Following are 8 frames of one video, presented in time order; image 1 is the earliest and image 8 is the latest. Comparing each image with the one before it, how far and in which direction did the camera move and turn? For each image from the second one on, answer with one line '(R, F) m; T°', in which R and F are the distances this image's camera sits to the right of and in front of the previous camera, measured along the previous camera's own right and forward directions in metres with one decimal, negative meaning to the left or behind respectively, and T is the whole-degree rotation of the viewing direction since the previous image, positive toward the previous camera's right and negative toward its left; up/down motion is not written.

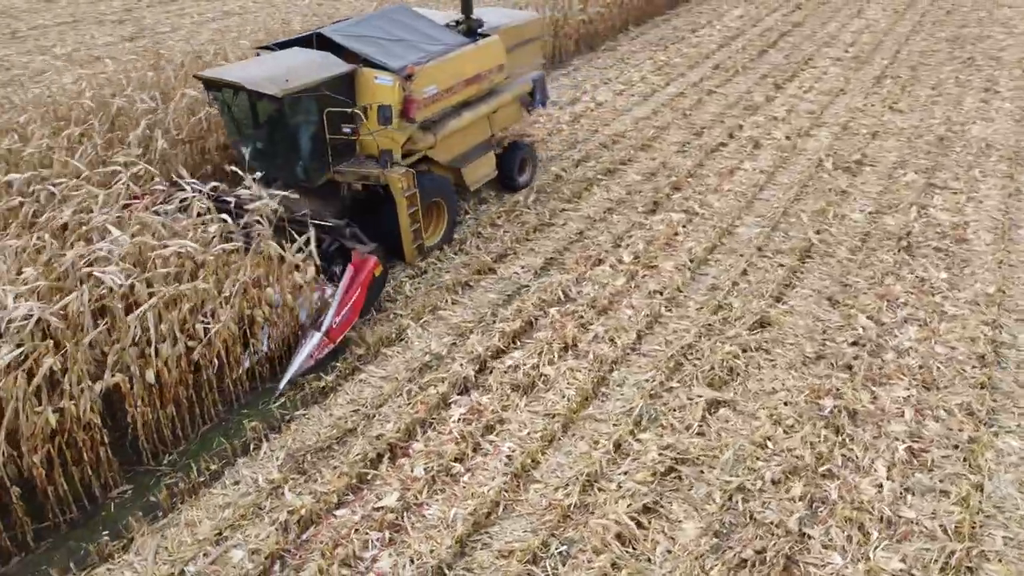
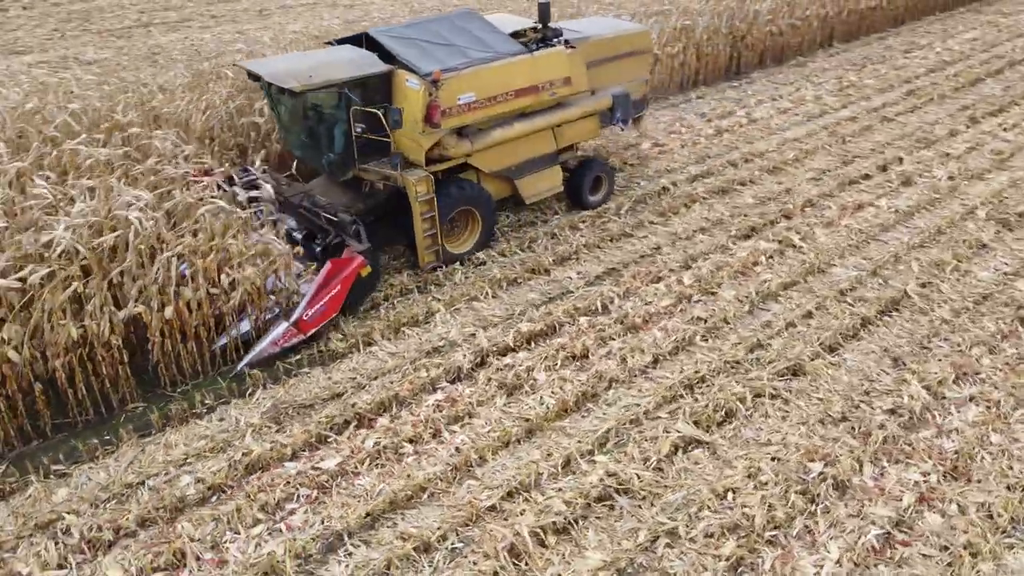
(+1.4, +0.2) m; -16°
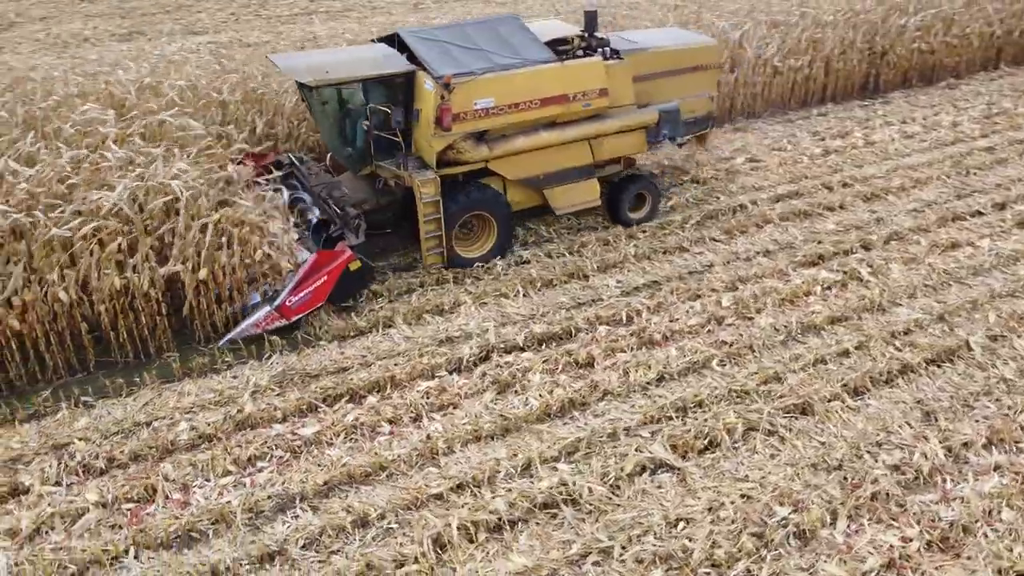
(+1.0, +0.1) m; -12°
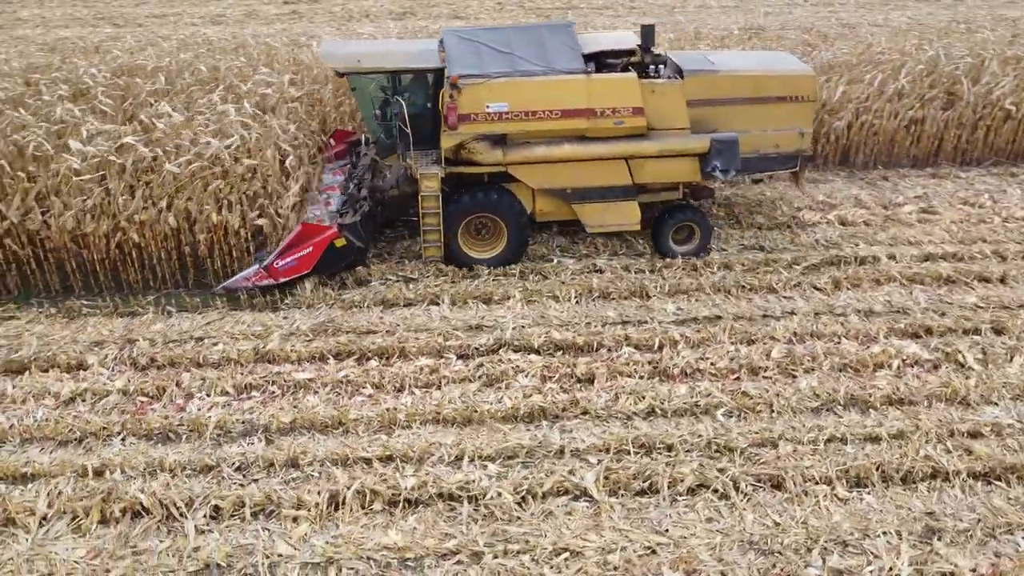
(+1.7, +0.2) m; -20°
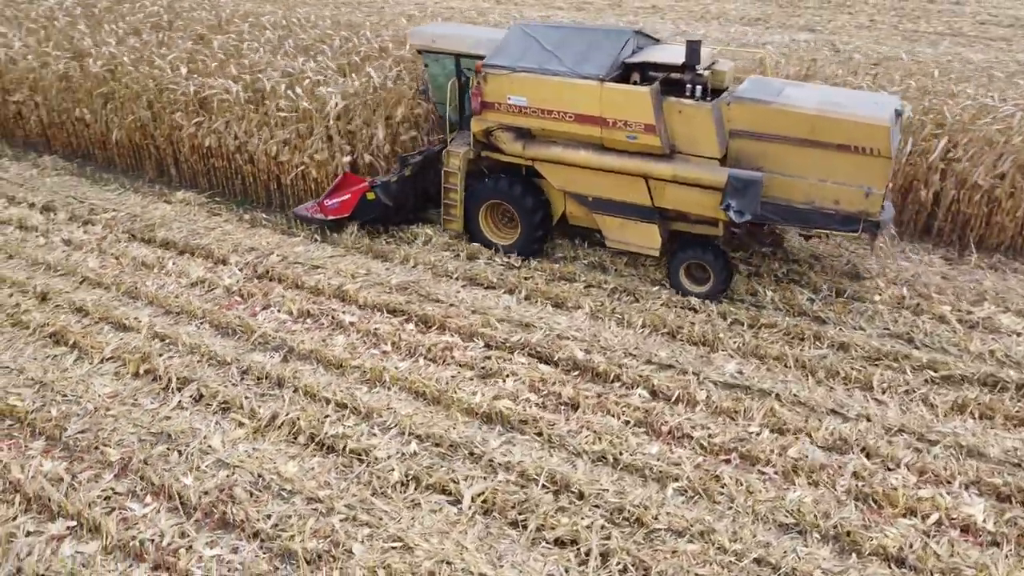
(+2.2, +0.6) m; -27°
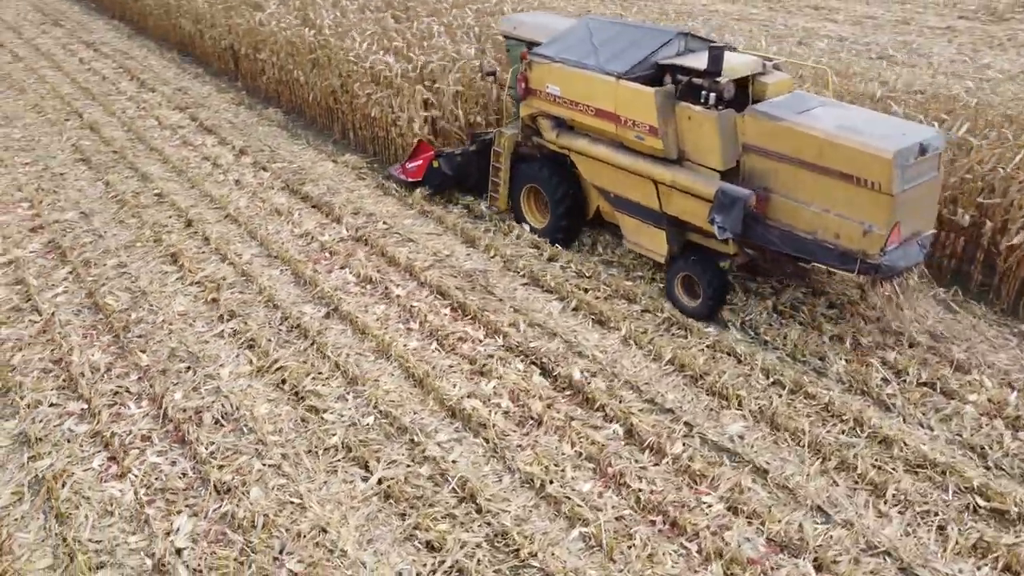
(+1.7, +0.4) m; -21°
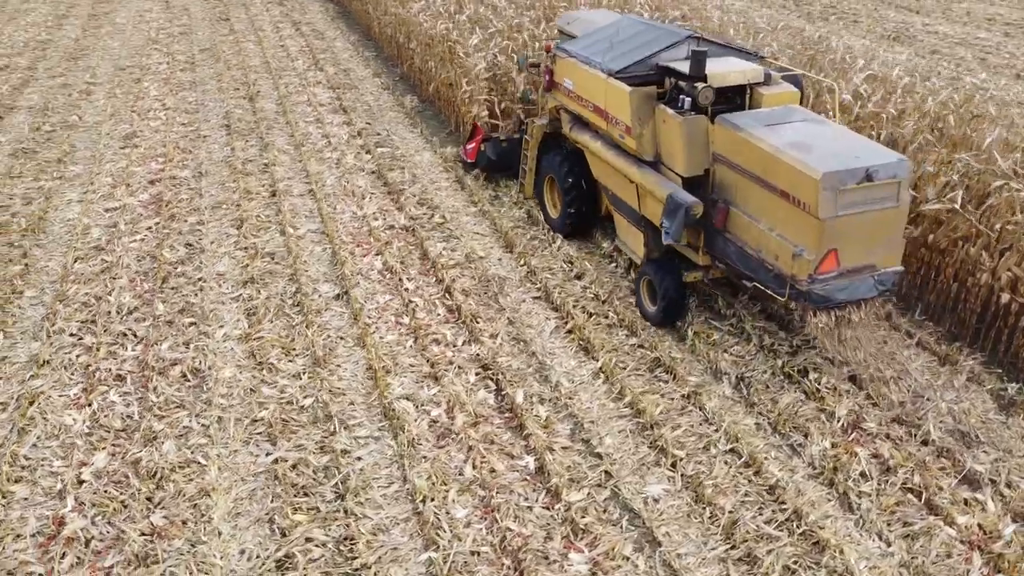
(+1.6, +0.4) m; -16°
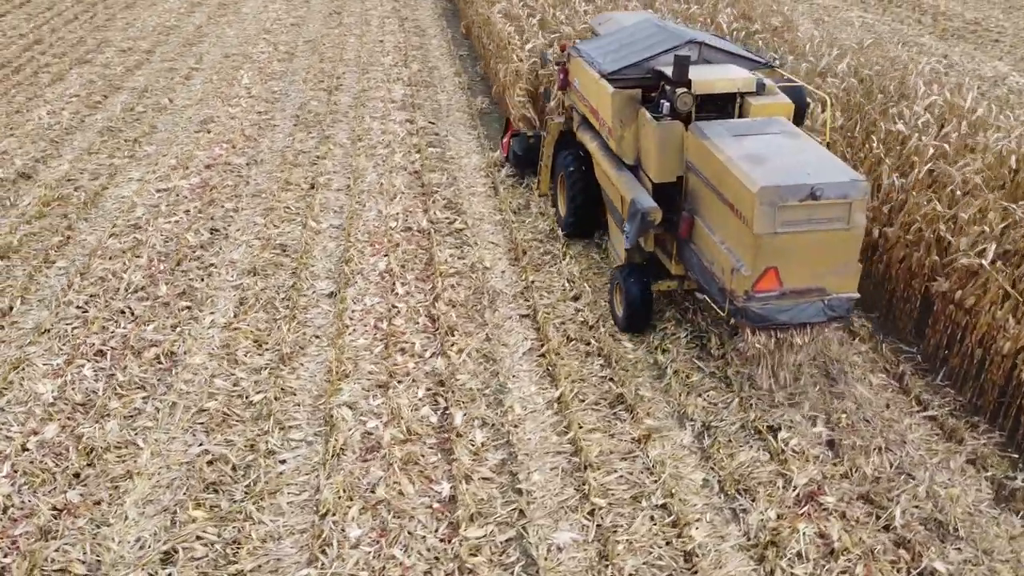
(+1.1, +0.3) m; -10°
